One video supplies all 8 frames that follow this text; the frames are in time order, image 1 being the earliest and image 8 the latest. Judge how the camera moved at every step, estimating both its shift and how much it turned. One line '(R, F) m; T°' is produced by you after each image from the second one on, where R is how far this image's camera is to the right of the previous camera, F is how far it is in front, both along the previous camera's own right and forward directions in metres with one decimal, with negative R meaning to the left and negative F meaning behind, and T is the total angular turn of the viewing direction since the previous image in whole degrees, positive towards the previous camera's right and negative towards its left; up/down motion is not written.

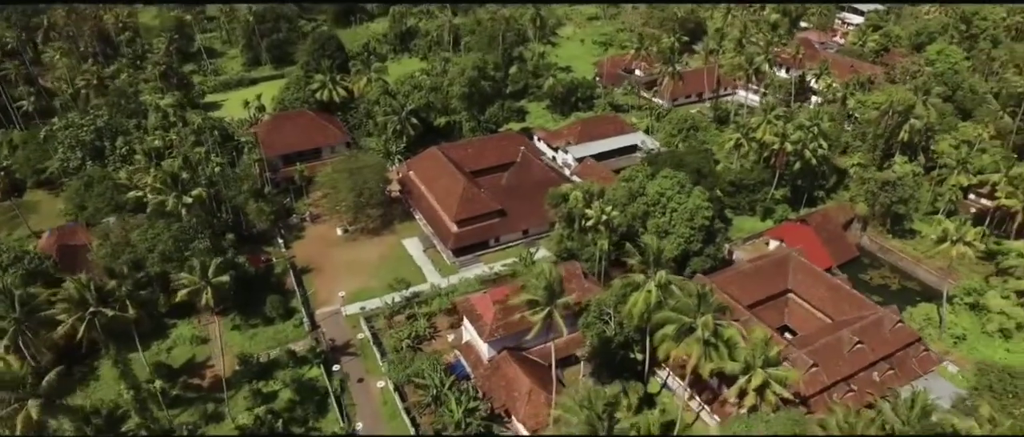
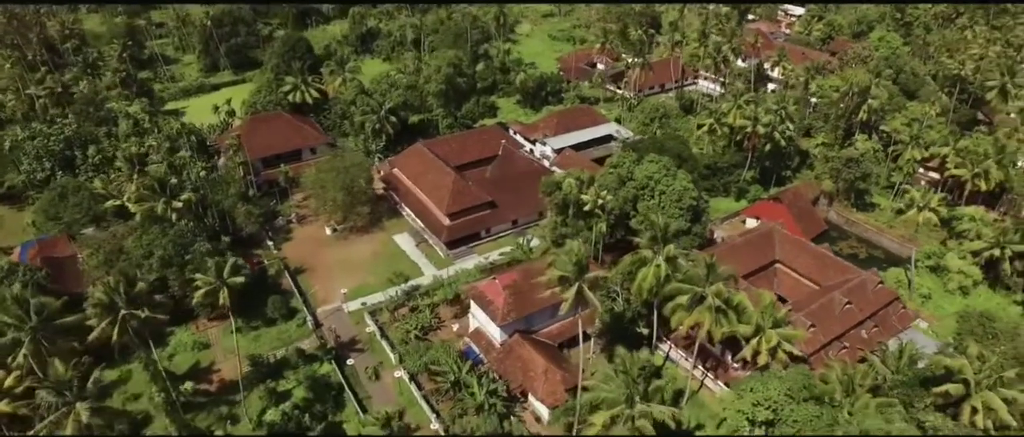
(-3.8, -1.2) m; +5°
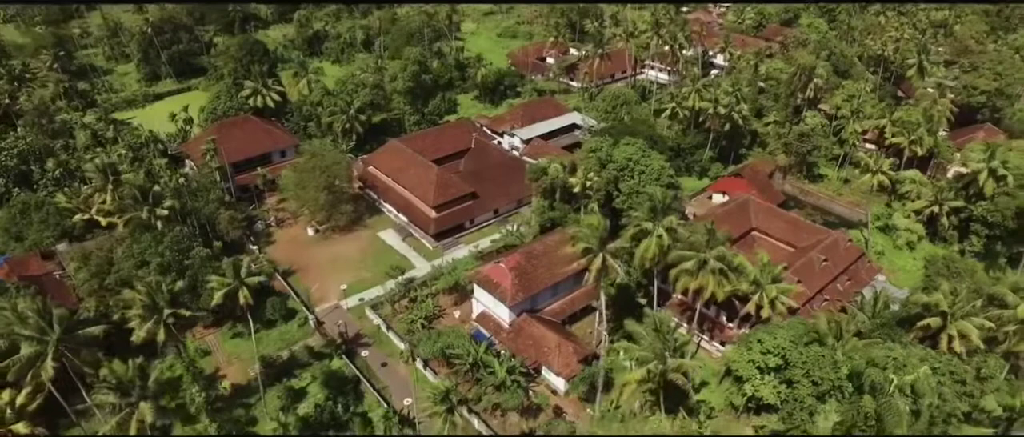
(-4.9, -1.4) m; +6°
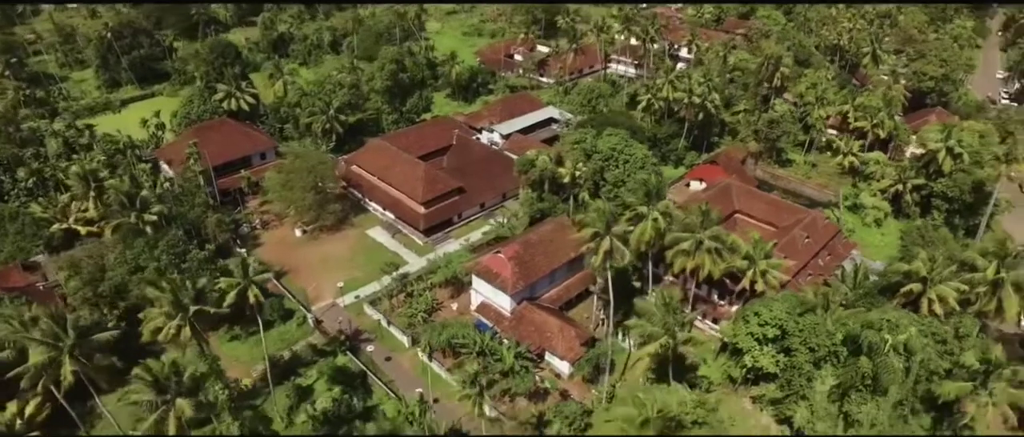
(-2.8, -0.9) m; +4°
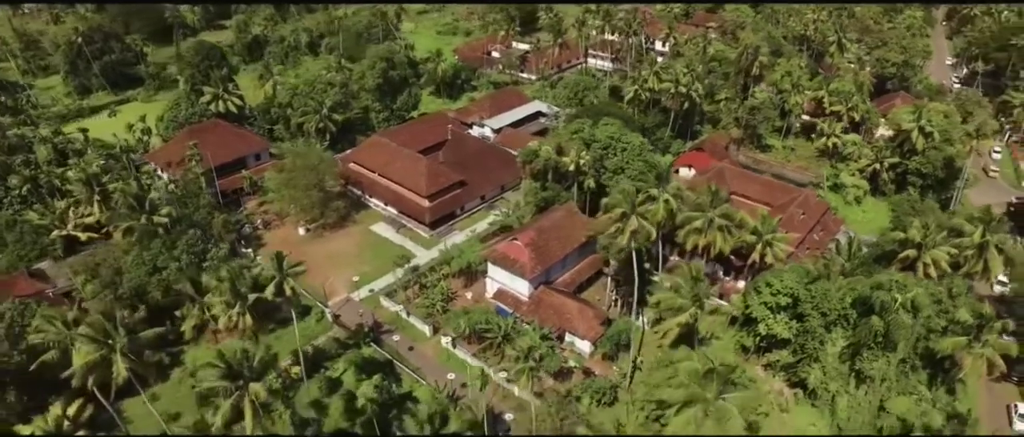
(-4.1, -1.3) m; +4°
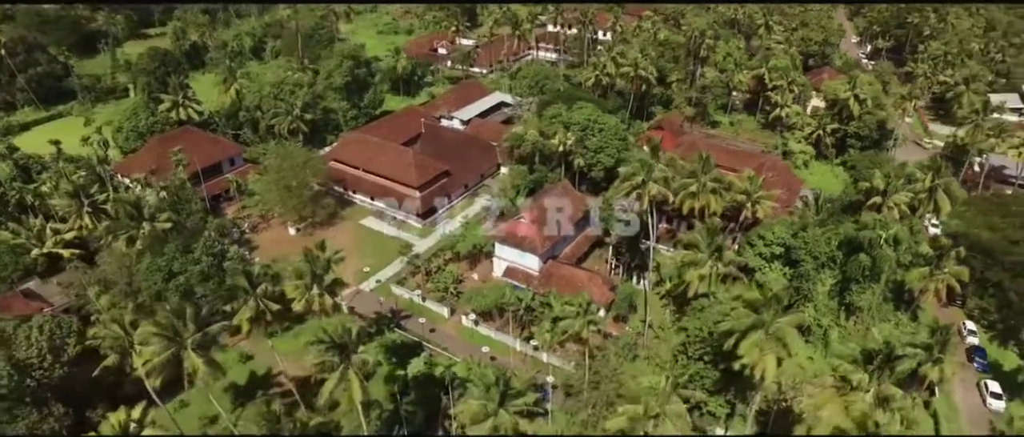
(-6.8, -1.9) m; +8°
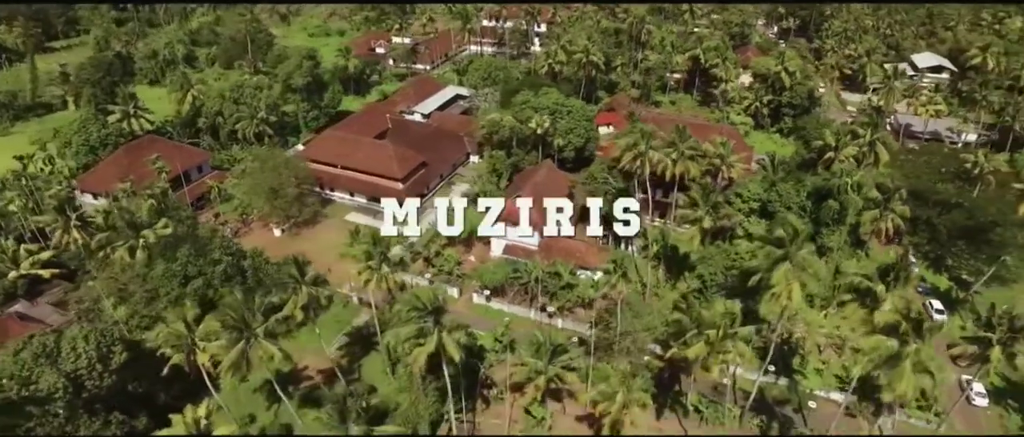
(-7.1, -1.9) m; +8°
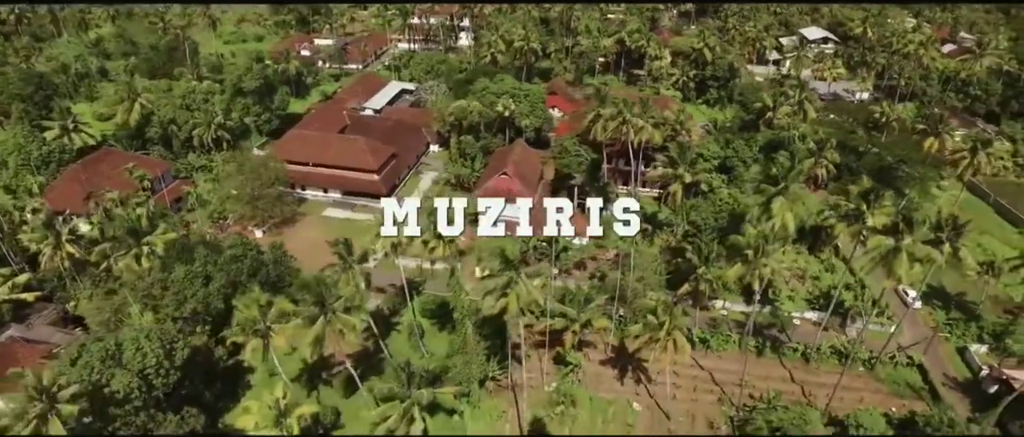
(-8.1, -2.4) m; +10°
